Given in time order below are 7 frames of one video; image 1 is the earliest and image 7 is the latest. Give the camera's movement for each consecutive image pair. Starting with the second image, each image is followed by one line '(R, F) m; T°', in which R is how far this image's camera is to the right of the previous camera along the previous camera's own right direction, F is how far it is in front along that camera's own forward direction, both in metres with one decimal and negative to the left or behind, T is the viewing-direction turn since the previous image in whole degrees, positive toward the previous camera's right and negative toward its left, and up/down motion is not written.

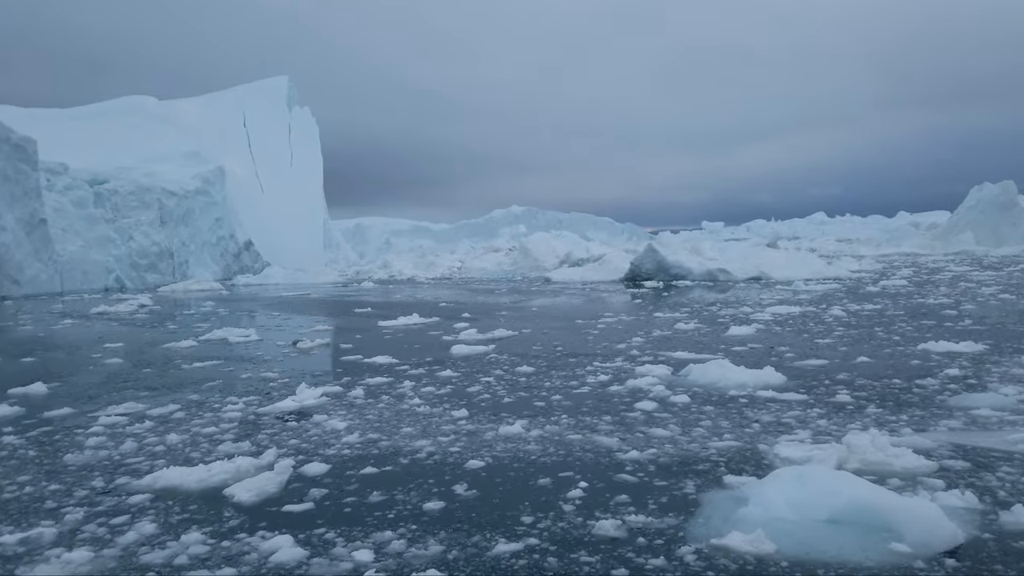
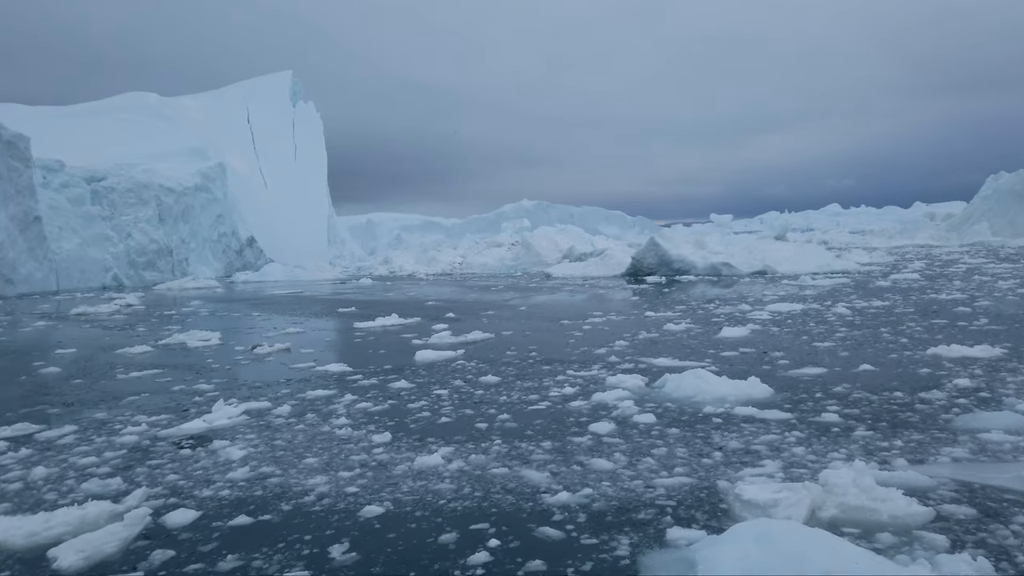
(+0.5, +0.8) m; -1°
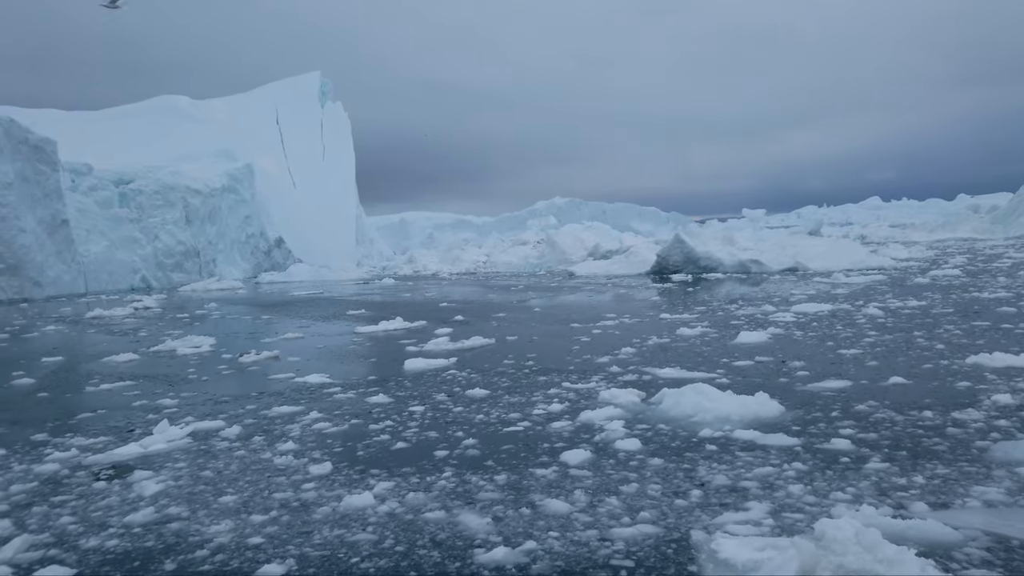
(+0.4, +0.6) m; -3°
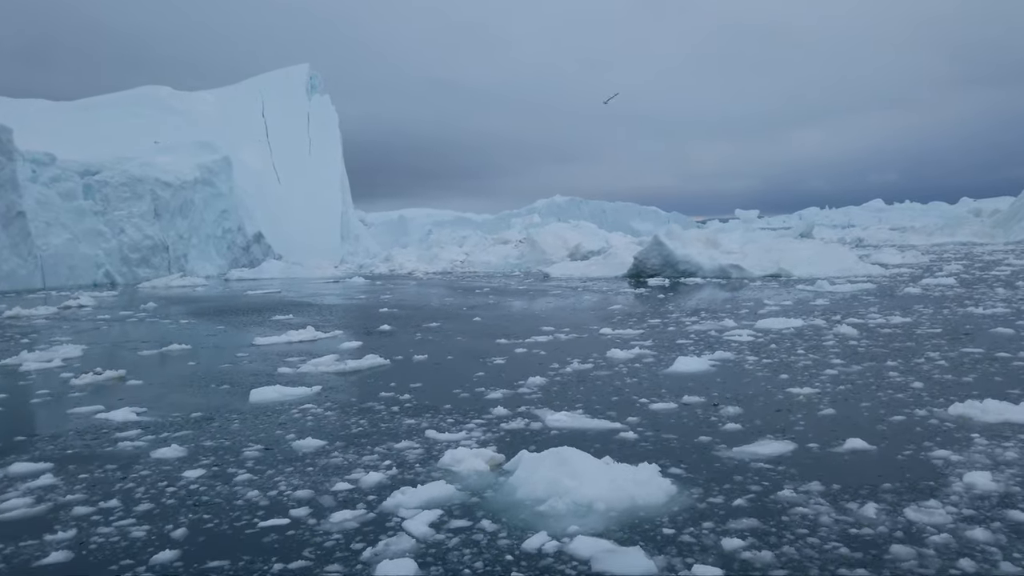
(+1.1, +1.6) m; 0°
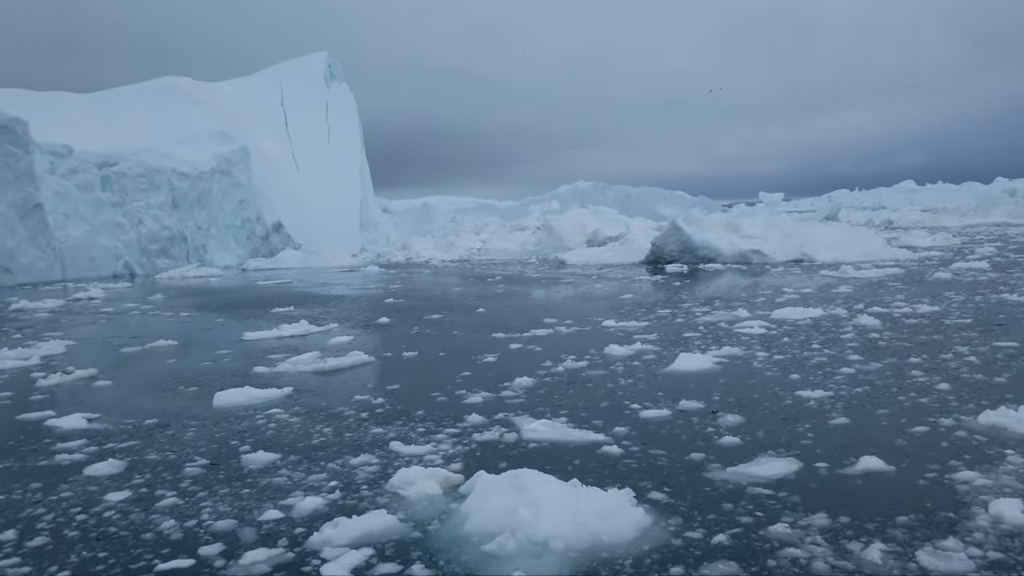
(+0.3, +0.5) m; -2°
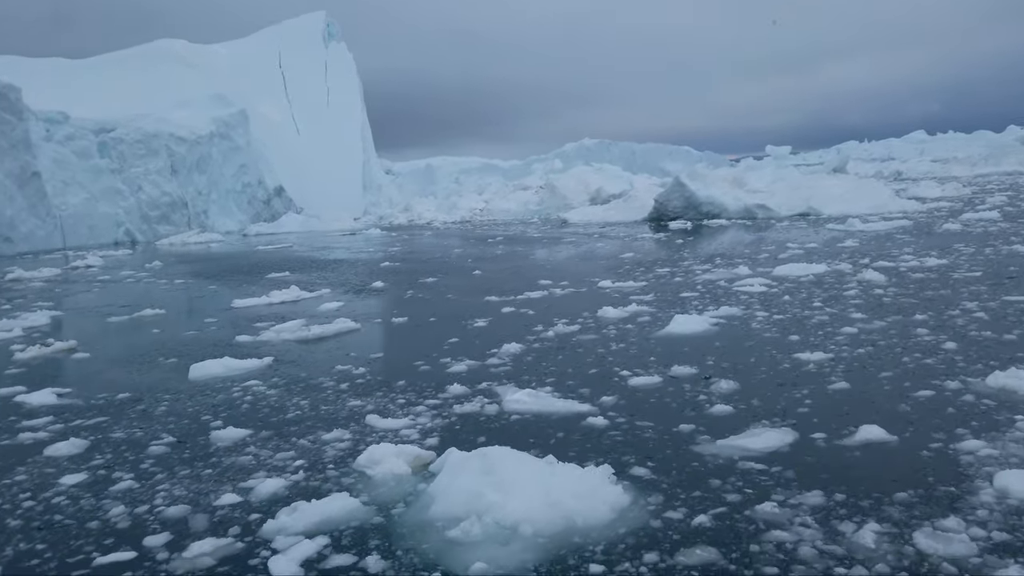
(+0.2, +0.3) m; -1°
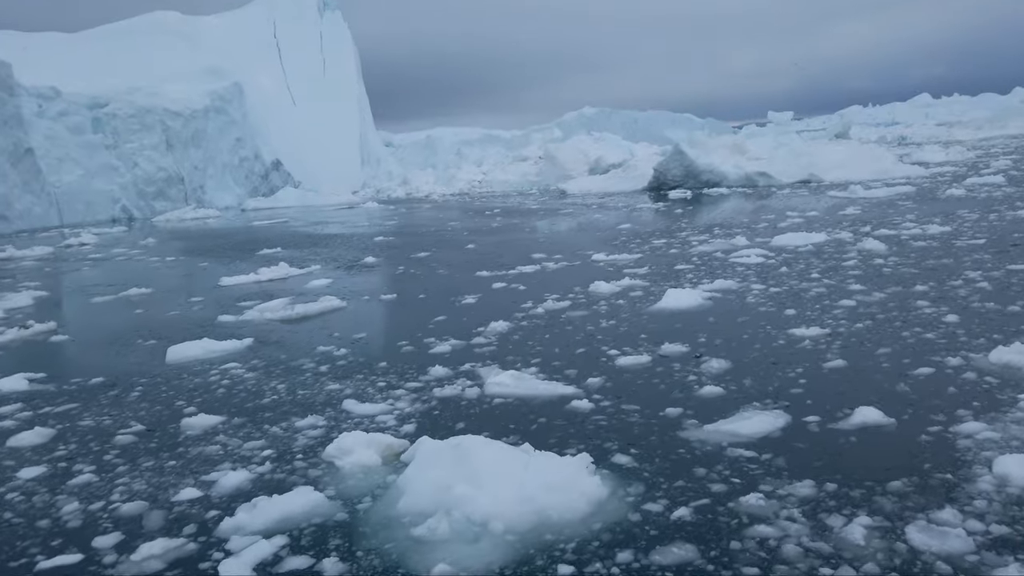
(+0.1, +0.2) m; 0°
